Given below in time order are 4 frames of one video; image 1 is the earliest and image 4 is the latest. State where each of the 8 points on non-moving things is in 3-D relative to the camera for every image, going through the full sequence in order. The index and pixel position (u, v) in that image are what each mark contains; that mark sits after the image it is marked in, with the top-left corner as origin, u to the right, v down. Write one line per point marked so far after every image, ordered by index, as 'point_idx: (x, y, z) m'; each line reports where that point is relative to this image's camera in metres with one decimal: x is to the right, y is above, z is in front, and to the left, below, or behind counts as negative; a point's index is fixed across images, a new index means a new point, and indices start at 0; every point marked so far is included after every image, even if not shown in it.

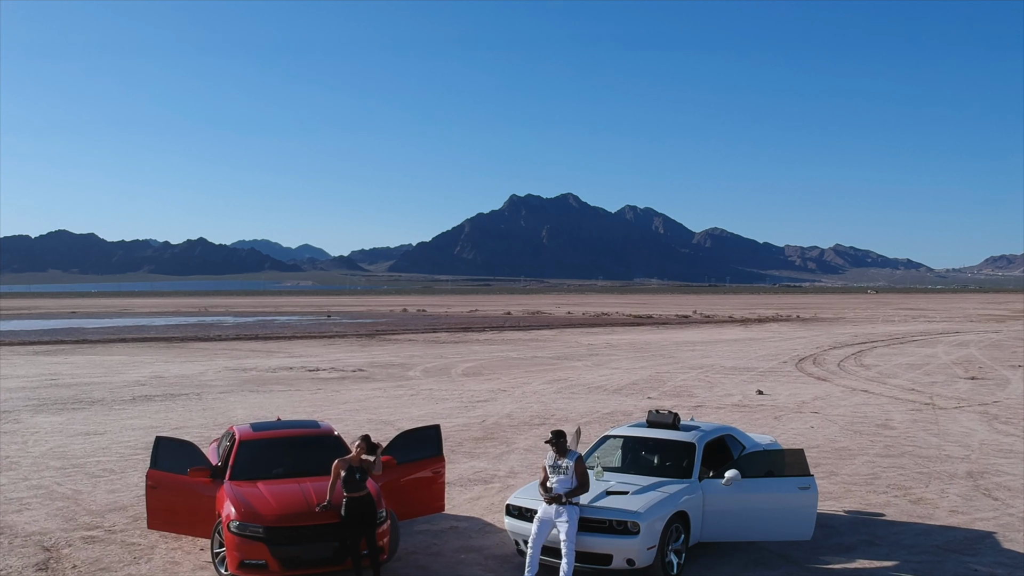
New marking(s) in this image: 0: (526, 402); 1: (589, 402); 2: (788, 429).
0: (+0.3, -2.6, +18.8) m
1: (+1.7, -2.6, +18.7) m
2: (+5.1, -2.6, +15.2) m
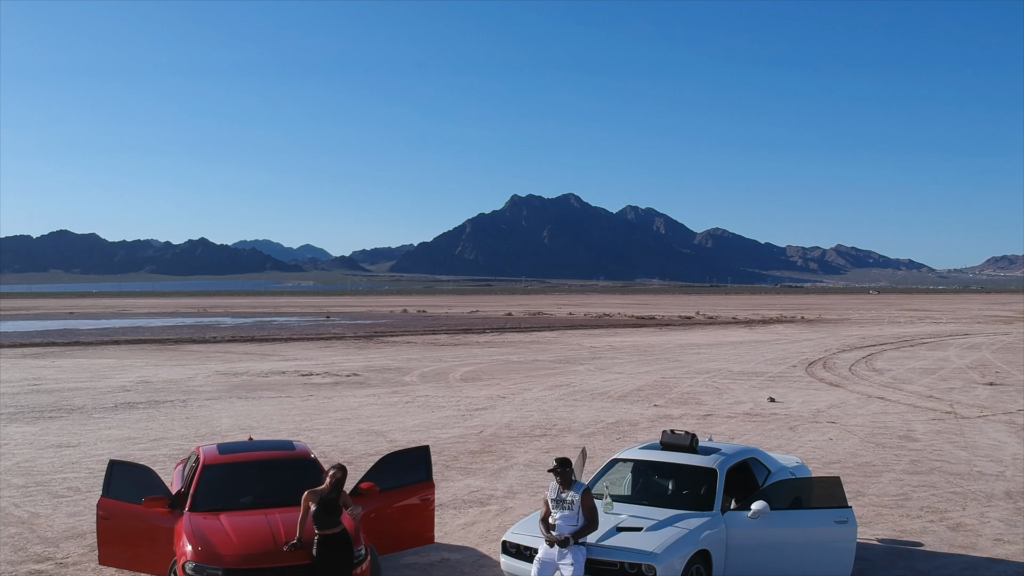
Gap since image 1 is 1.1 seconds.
0: (+0.3, -2.7, +17.8) m
1: (+1.7, -2.7, +17.8) m
2: (+5.1, -2.7, +14.3) m
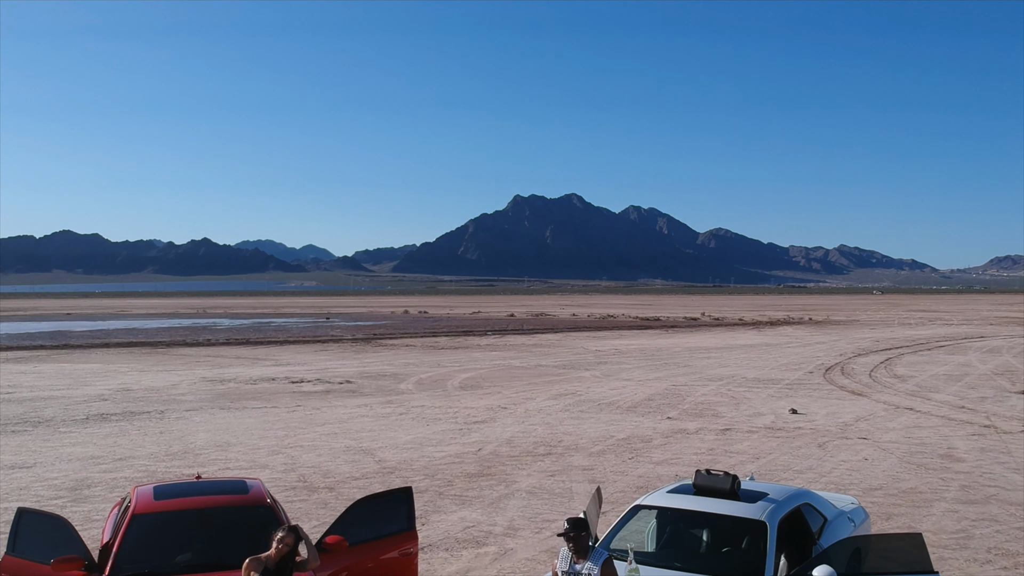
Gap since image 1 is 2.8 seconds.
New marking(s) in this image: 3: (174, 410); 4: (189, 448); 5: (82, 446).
0: (+0.3, -2.7, +16.4) m
1: (+1.8, -2.7, +16.4) m
2: (+5.1, -2.7, +12.9) m
3: (-7.8, -2.8, +19.0) m
4: (-5.6, -2.8, +14.4) m
5: (-7.6, -2.8, +14.5) m
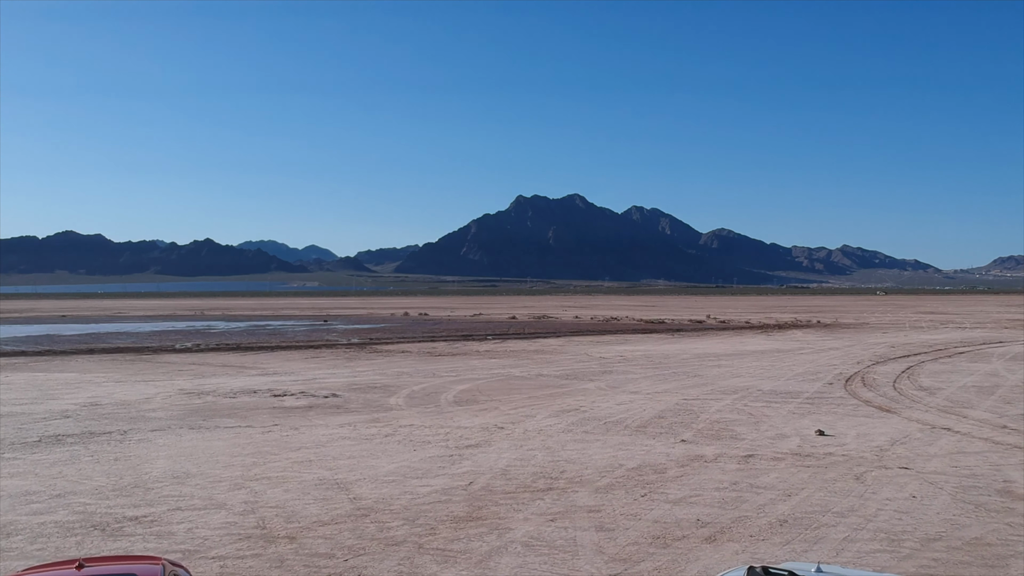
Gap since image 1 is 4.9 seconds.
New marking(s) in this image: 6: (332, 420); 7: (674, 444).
0: (+0.3, -2.9, +14.7) m
1: (+1.7, -2.9, +14.7) m
2: (+5.0, -2.9, +11.1) m
3: (-7.8, -3.0, +17.3) m
4: (-5.7, -3.0, +12.7) m
5: (-7.6, -3.0, +12.8) m
6: (-4.0, -2.9, +18.5) m
7: (+3.0, -2.9, +15.3) m
